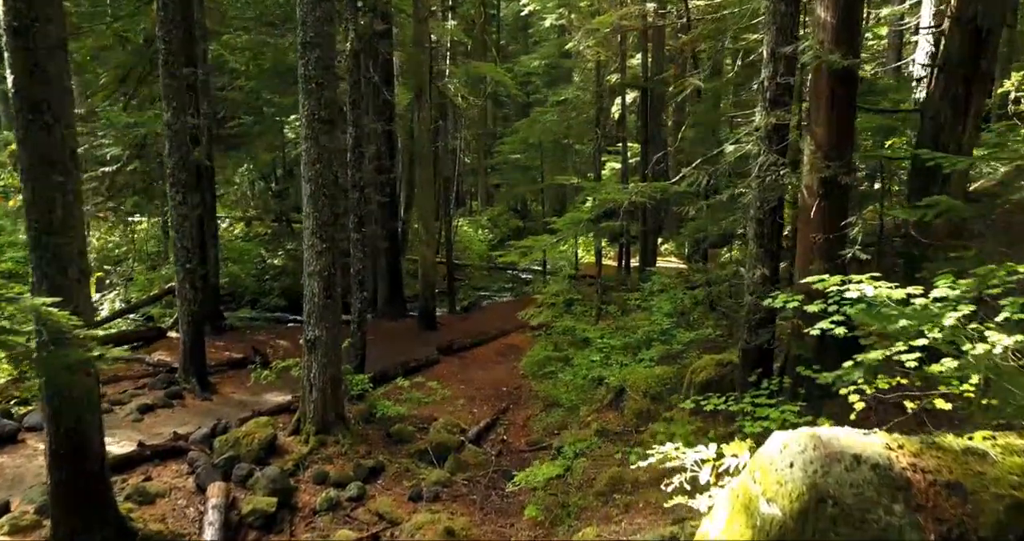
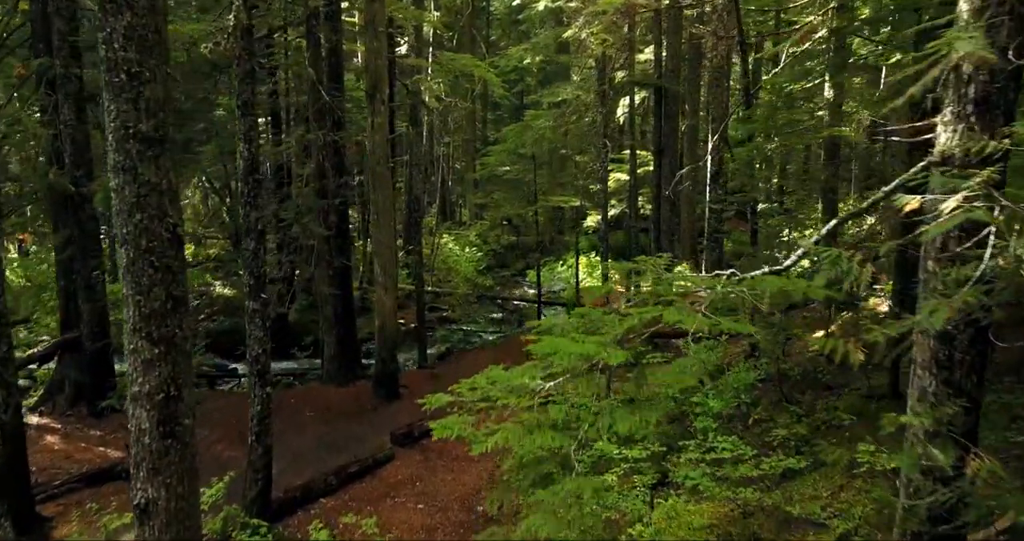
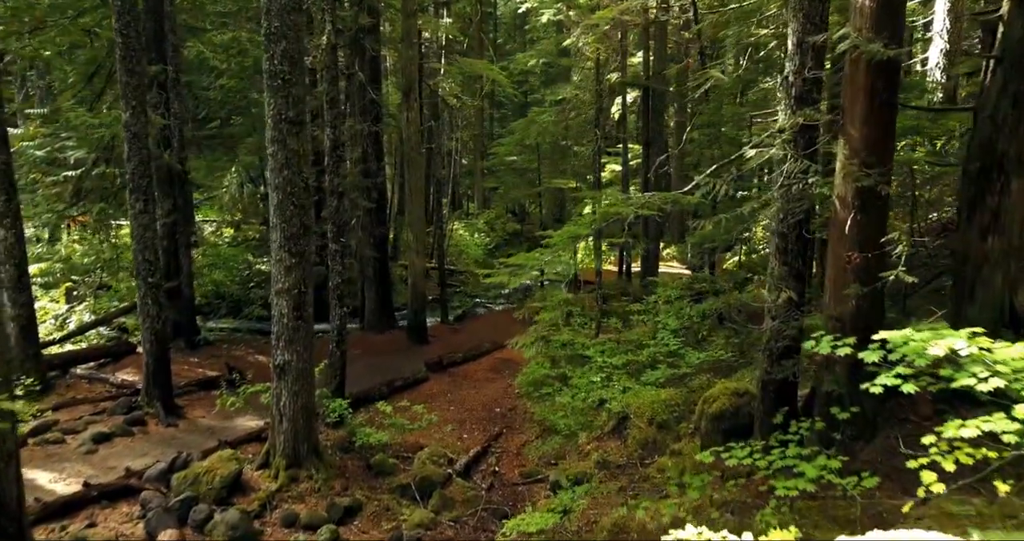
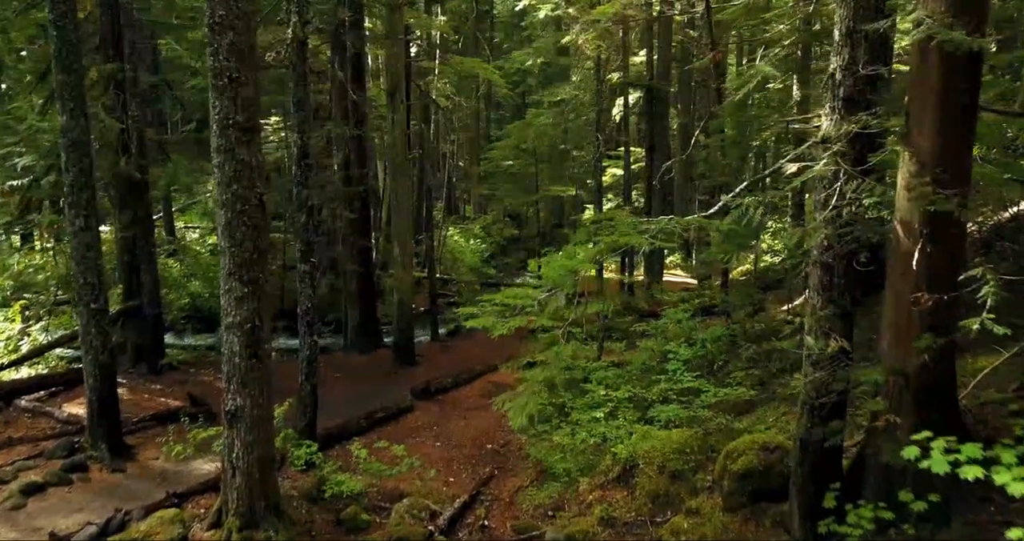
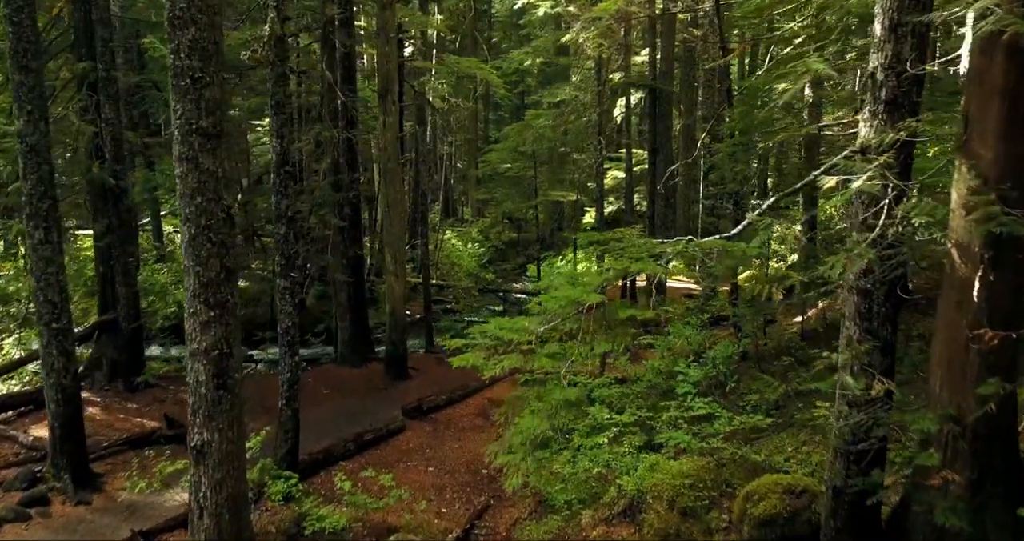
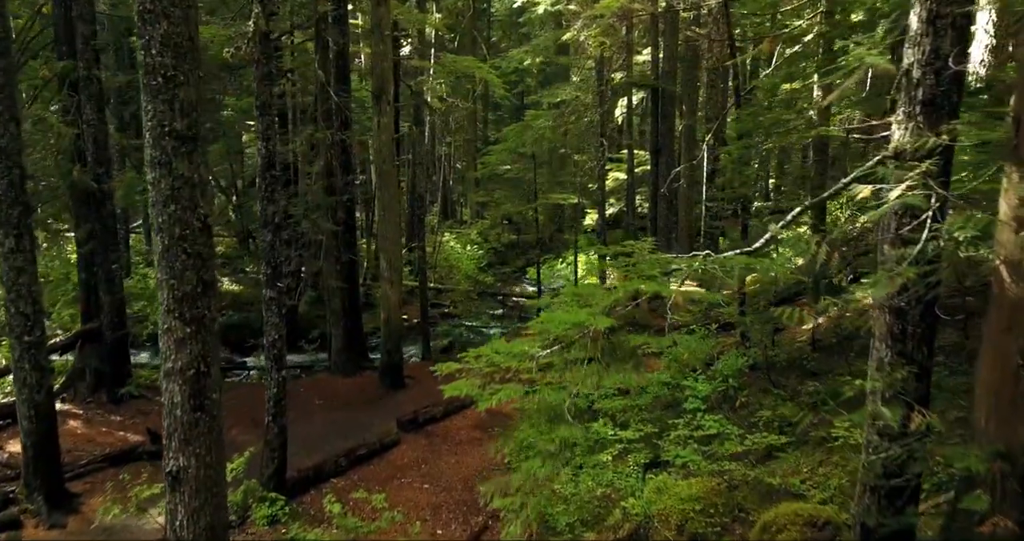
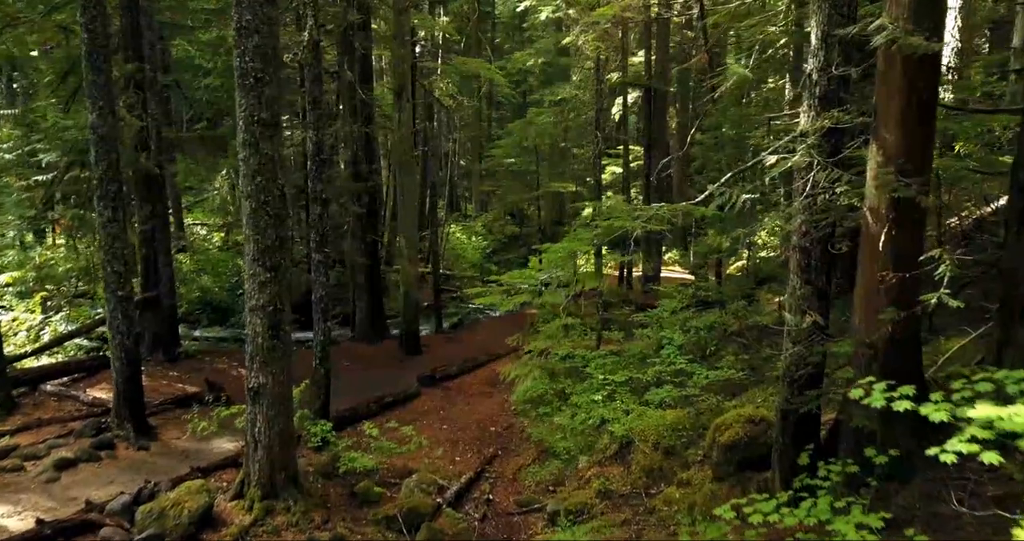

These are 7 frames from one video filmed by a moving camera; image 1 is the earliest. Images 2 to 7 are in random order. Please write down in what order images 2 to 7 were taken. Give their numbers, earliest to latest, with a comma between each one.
3, 7, 4, 5, 6, 2
